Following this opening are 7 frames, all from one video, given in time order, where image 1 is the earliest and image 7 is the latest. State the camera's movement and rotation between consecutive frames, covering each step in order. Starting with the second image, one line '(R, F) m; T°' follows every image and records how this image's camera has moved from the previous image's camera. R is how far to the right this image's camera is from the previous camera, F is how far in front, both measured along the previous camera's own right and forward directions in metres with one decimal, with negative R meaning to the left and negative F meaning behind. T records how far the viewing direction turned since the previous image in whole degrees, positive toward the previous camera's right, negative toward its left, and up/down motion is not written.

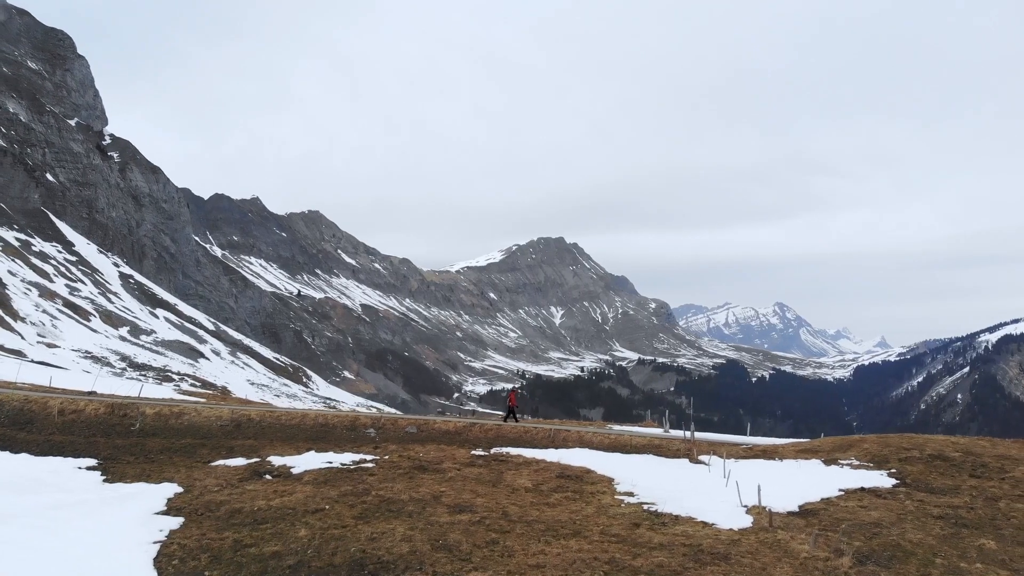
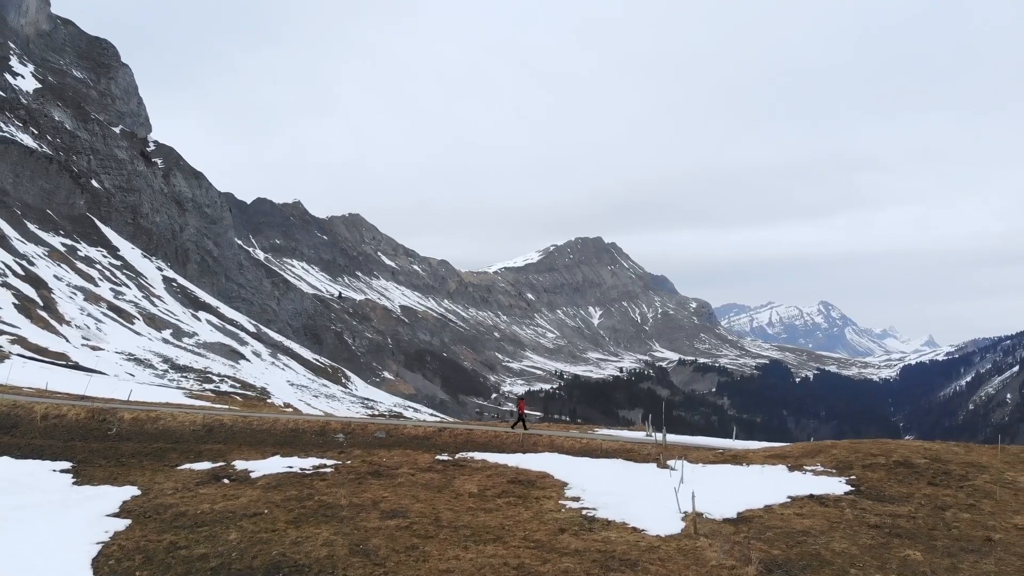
(+2.7, -0.3) m; -2°
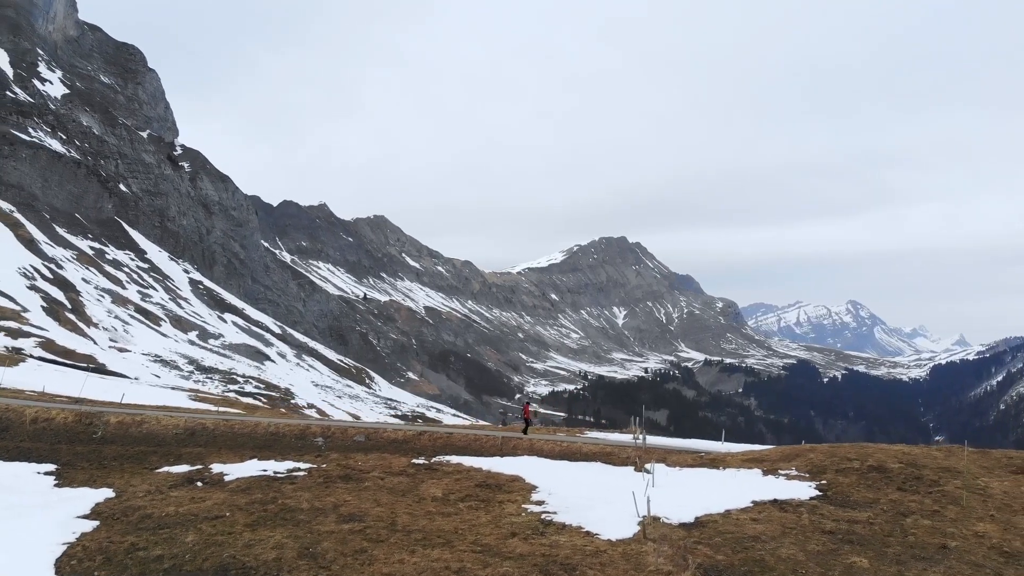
(+1.8, -0.3) m; -2°
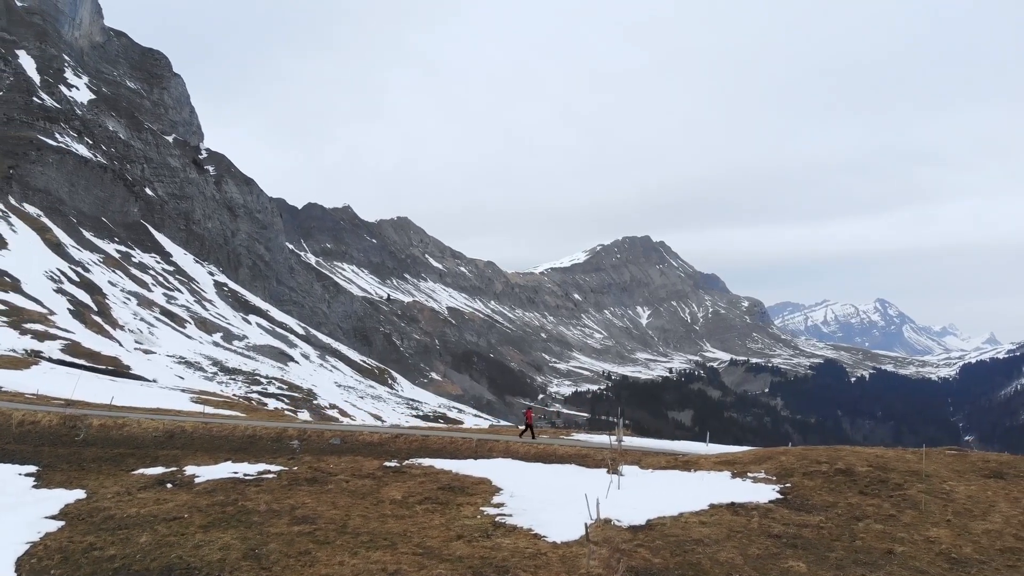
(+2.0, -0.3) m; -1°
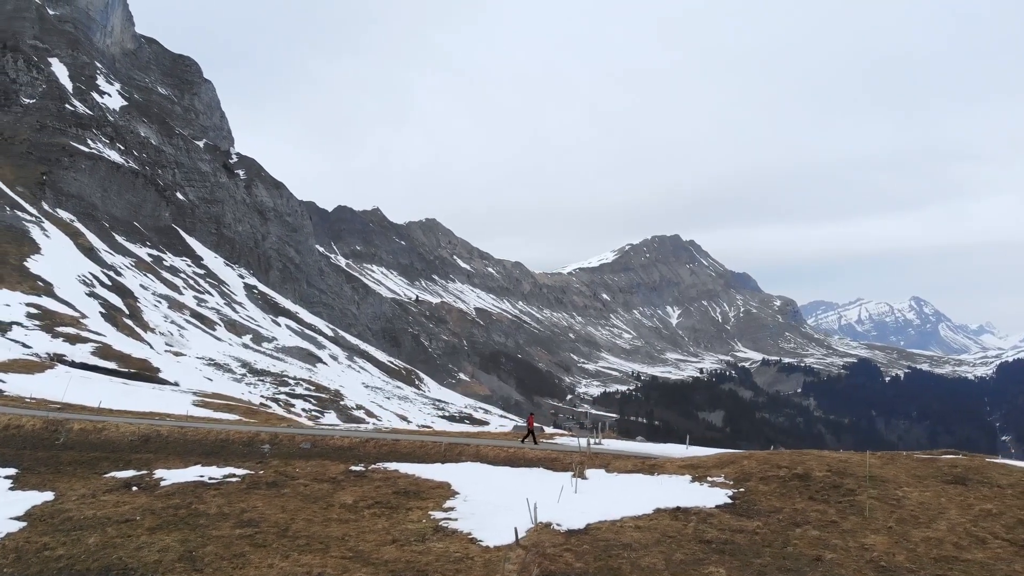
(+2.6, -0.4) m; -2°
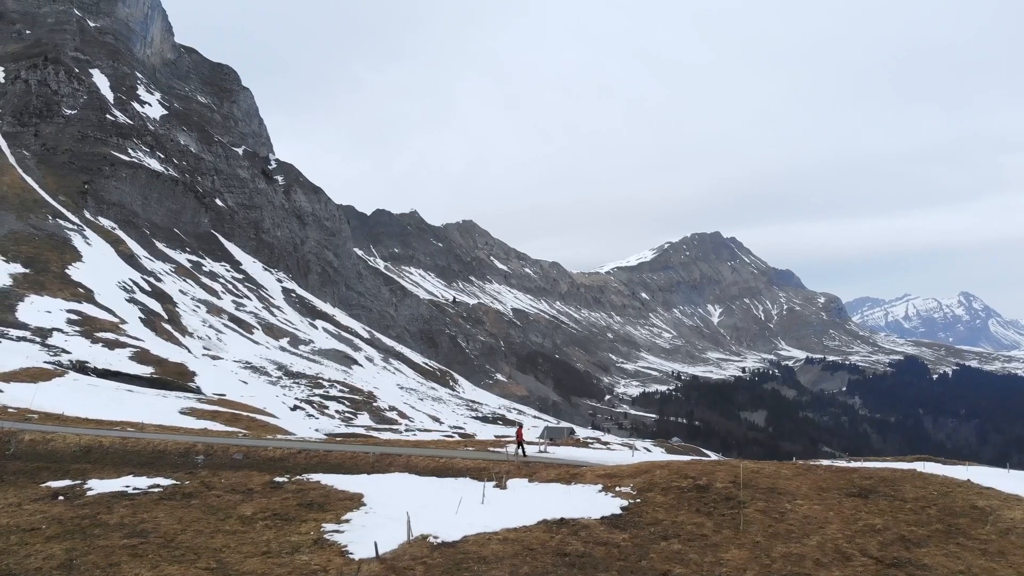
(+5.0, -0.7) m; -2°
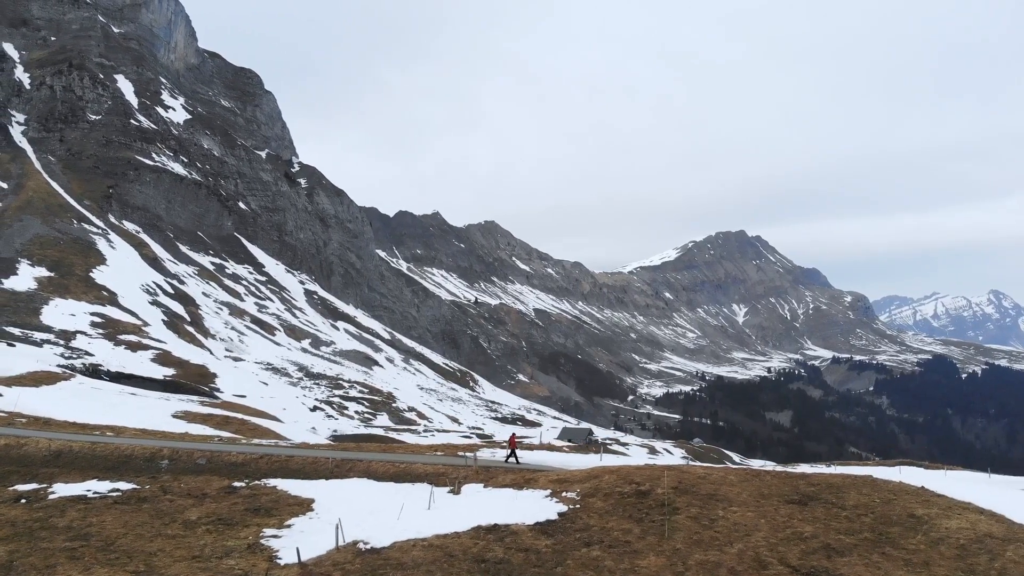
(+3.1, -0.5) m; -1°
